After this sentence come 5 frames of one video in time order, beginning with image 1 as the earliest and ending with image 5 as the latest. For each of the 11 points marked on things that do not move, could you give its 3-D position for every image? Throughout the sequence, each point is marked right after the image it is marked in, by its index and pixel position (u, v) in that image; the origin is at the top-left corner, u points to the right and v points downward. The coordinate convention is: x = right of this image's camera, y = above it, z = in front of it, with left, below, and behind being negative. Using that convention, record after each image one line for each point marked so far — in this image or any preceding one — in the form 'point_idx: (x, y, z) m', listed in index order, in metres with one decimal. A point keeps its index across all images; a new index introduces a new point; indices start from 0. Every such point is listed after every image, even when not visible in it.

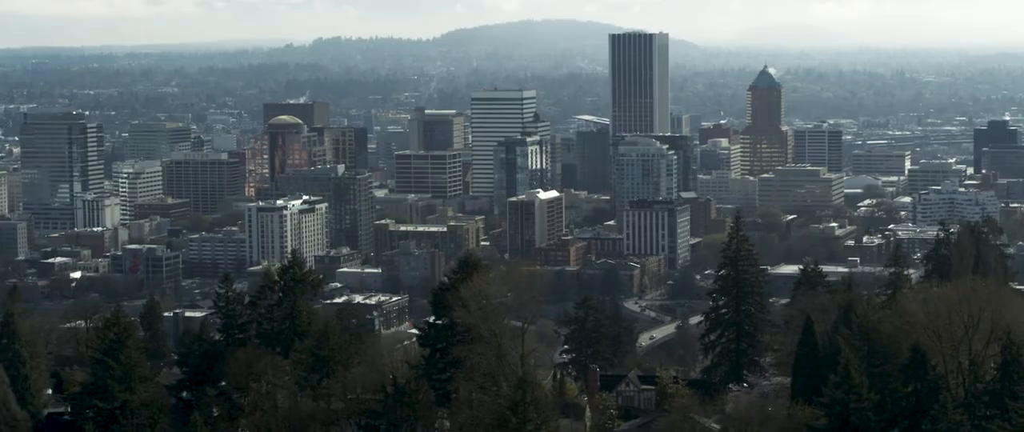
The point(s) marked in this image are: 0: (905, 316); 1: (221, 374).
0: (+1.7, -0.5, +11.0) m
1: (-1.5, -0.8, +12.5) m
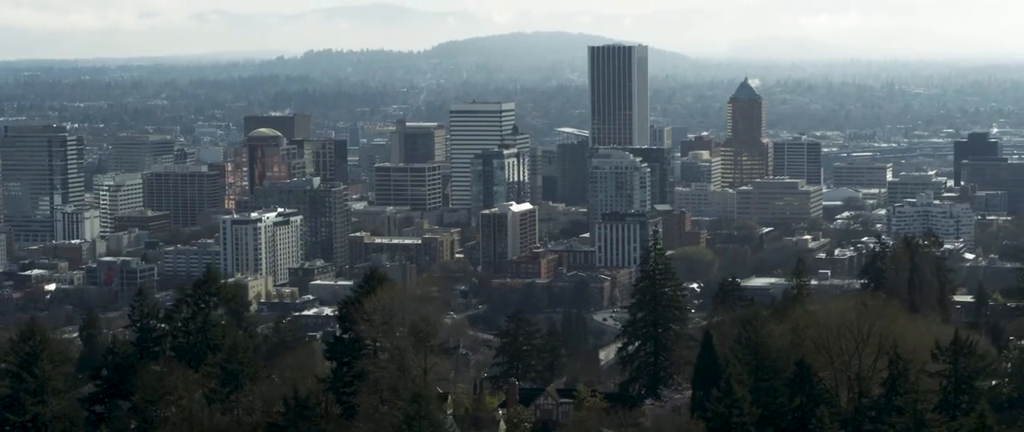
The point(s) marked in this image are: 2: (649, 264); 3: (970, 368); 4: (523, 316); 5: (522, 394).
0: (+1.3, -0.5, +11.0) m
1: (-1.9, -0.9, +12.5) m
2: (+0.7, -0.3, +13.3) m
3: (+1.9, -0.6, +10.0) m
4: (0.0, -0.6, +15.6) m
5: (0.0, -1.0, +13.6) m
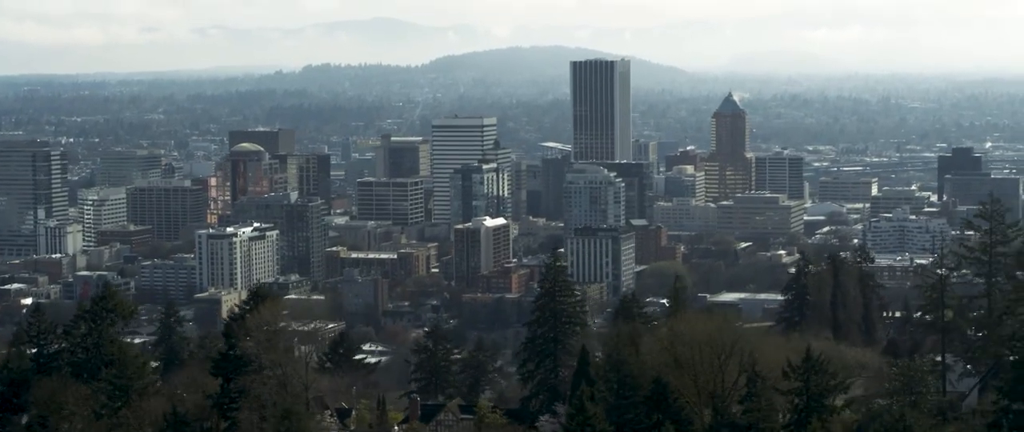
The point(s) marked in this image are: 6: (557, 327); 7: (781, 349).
0: (+0.7, -0.6, +11.0) m
1: (-2.5, -1.0, +12.6) m
2: (+0.2, -0.3, +13.3) m
3: (+1.3, -0.7, +10.0) m
4: (-0.4, -0.7, +15.6) m
5: (-0.5, -1.1, +13.7) m
6: (+0.2, -0.6, +13.2) m
7: (+1.2, -0.6, +11.2) m
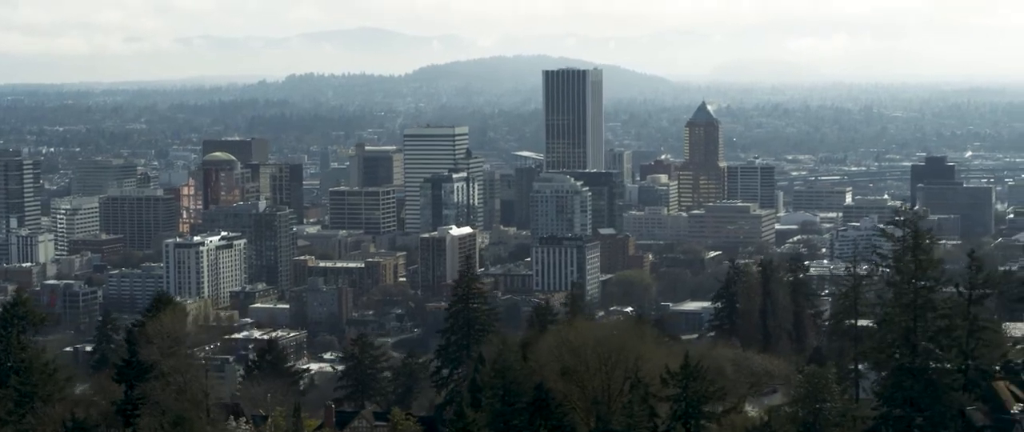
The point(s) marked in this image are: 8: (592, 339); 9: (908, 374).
0: (+0.2, -0.6, +11.0) m
1: (-3.0, -1.0, +12.6) m
2: (-0.3, -0.4, +13.3) m
3: (+0.8, -0.7, +10.0) m
4: (-0.9, -0.8, +15.6) m
5: (-1.0, -1.1, +13.6) m
6: (-0.2, -0.6, +13.2) m
7: (+0.7, -0.6, +11.1) m
8: (+0.4, -0.5, +11.2) m
9: (+1.6, -0.6, +9.7) m
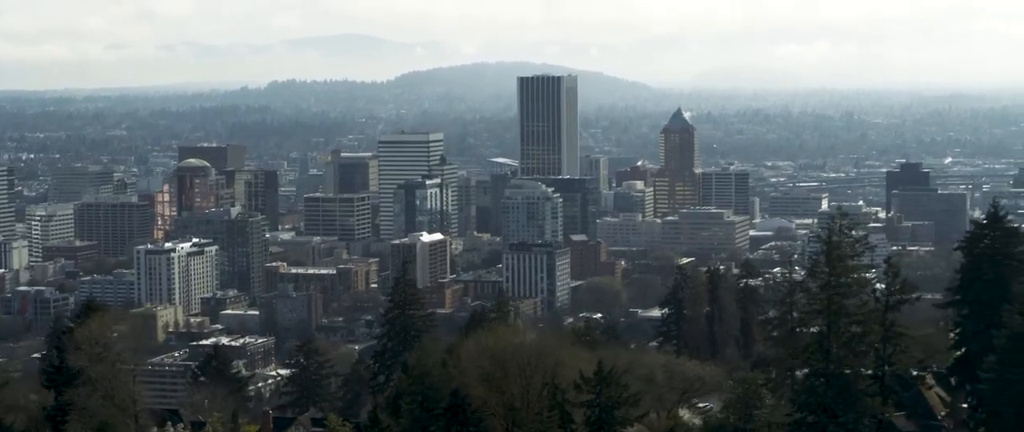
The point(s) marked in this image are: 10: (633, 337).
0: (-0.2, -0.6, +11.0) m
1: (-3.3, -1.0, +12.6) m
2: (-0.6, -0.4, +13.2) m
3: (+0.4, -0.7, +9.9) m
4: (-1.2, -0.8, +15.6) m
5: (-1.3, -1.1, +13.6) m
6: (-0.6, -0.7, +13.2) m
7: (+0.4, -0.7, +11.1) m
8: (0.0, -0.6, +11.1) m
9: (+1.2, -0.6, +9.7) m
10: (+0.9, -0.9, +18.0) m
